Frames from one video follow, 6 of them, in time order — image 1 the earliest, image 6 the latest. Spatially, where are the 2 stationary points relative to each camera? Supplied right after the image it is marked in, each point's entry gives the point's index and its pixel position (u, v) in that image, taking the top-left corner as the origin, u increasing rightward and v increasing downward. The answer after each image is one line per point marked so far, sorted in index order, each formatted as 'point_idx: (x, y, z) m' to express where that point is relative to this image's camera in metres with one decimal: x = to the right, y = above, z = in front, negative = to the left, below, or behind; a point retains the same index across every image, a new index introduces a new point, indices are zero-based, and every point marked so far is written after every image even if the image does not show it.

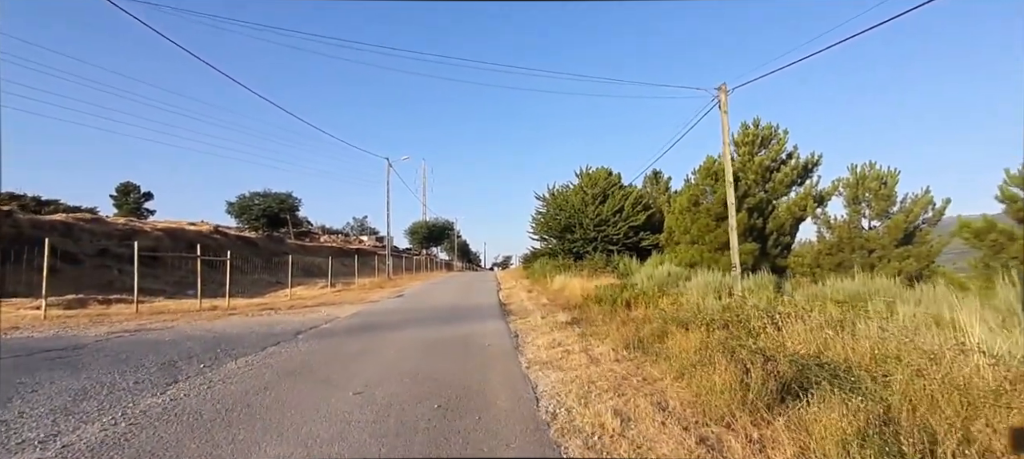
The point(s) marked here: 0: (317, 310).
0: (-5.5, -2.3, +13.6) m
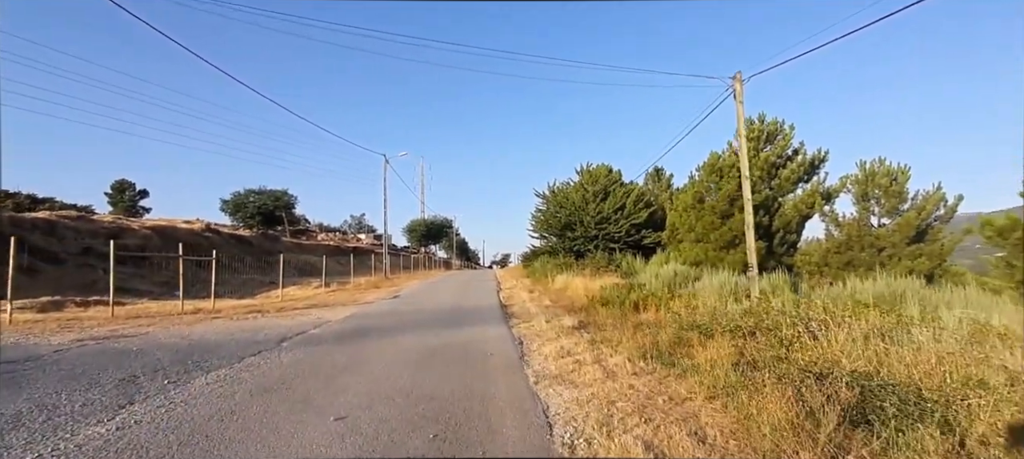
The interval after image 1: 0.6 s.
0: (-5.5, -2.2, +12.8) m
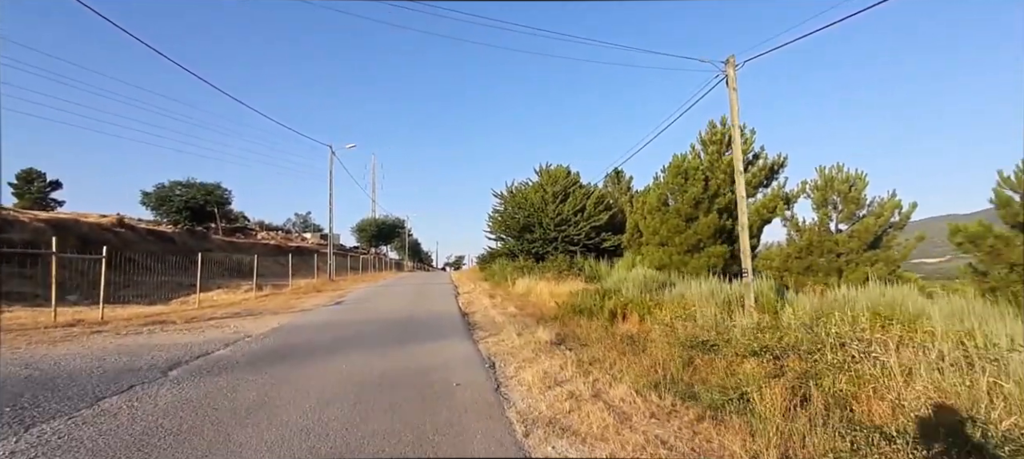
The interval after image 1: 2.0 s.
0: (-6.3, -2.1, +10.6) m
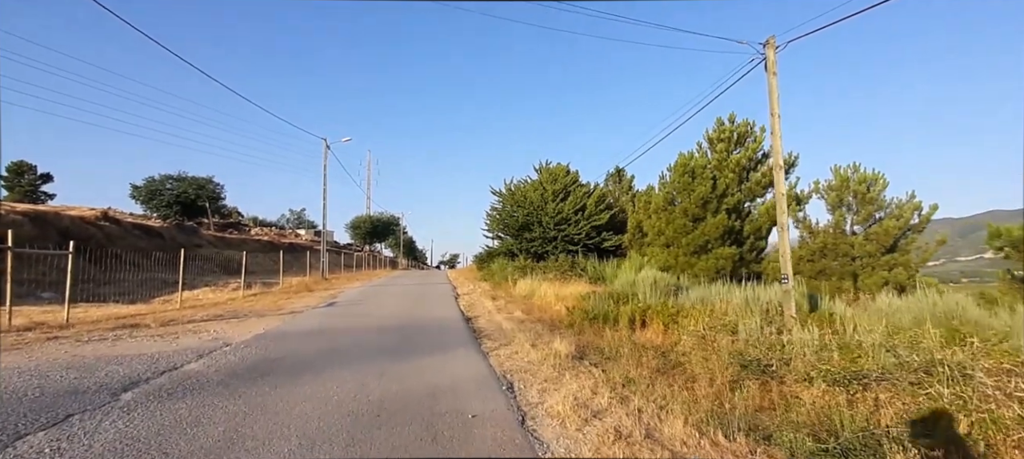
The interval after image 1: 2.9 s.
0: (-6.1, -2.0, +9.5) m
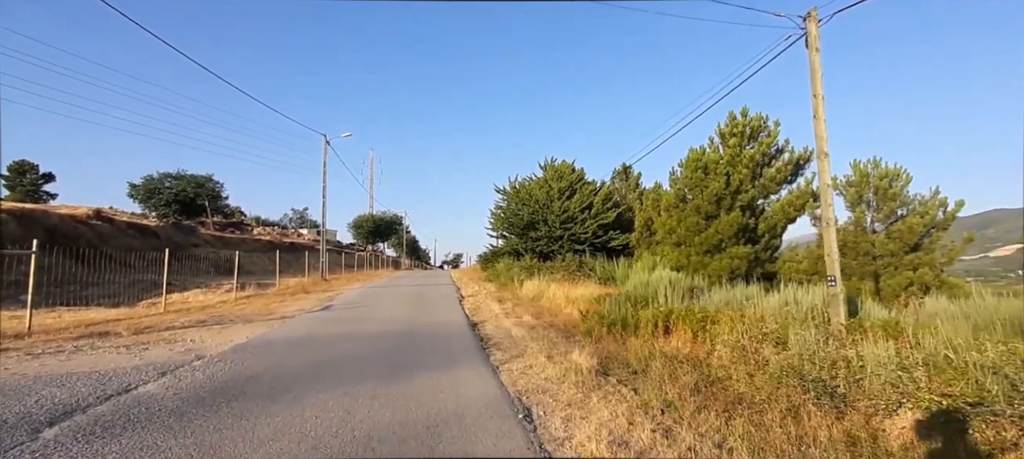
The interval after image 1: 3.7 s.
0: (-5.9, -1.9, +8.5) m
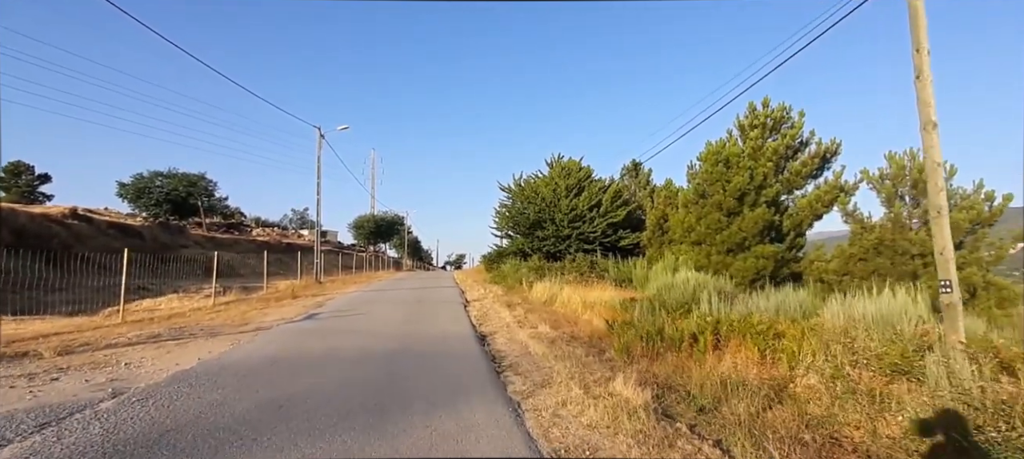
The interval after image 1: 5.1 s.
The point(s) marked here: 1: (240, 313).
0: (-5.6, -1.8, +6.8) m
1: (-7.1, -2.2, +12.7) m
